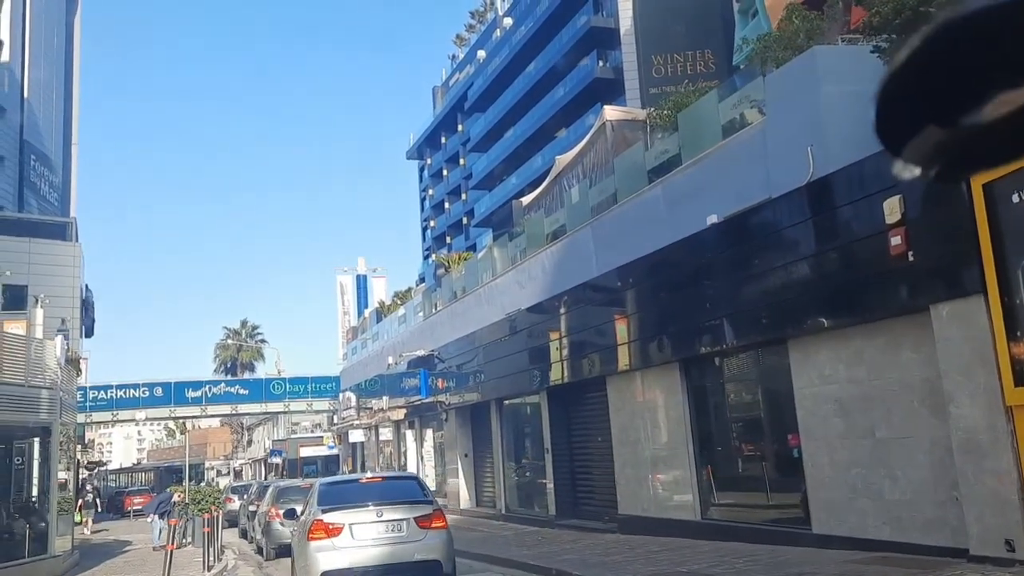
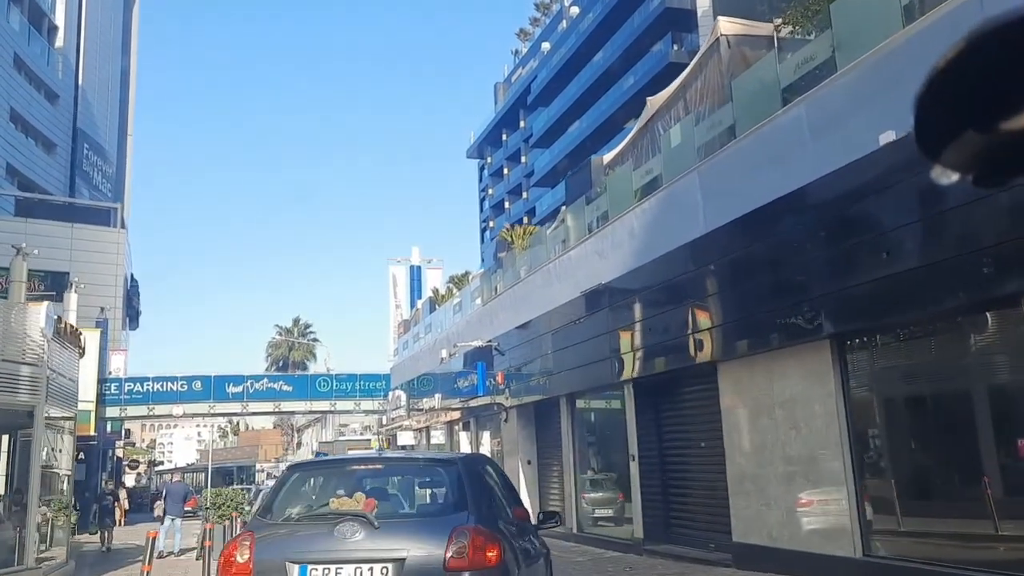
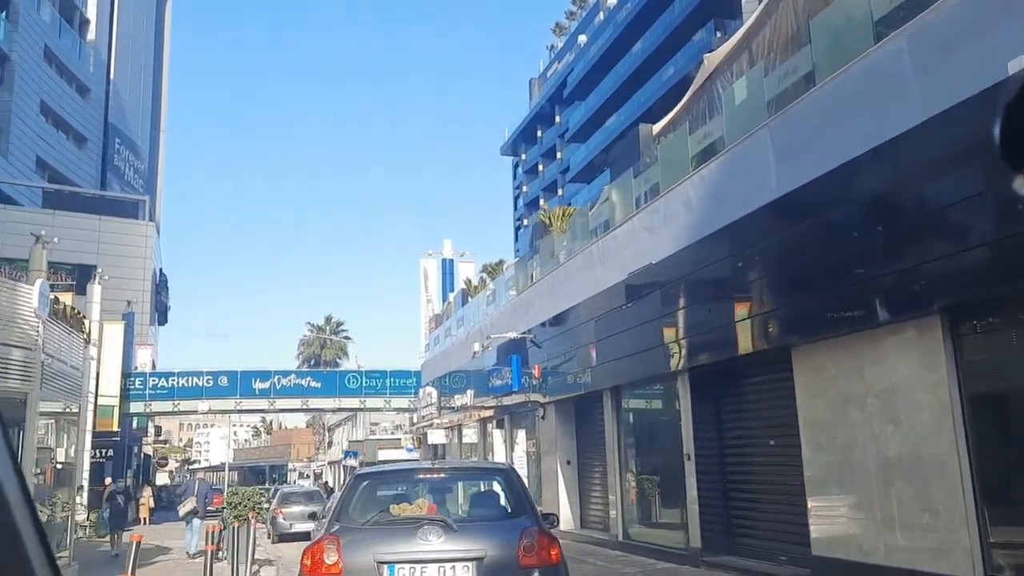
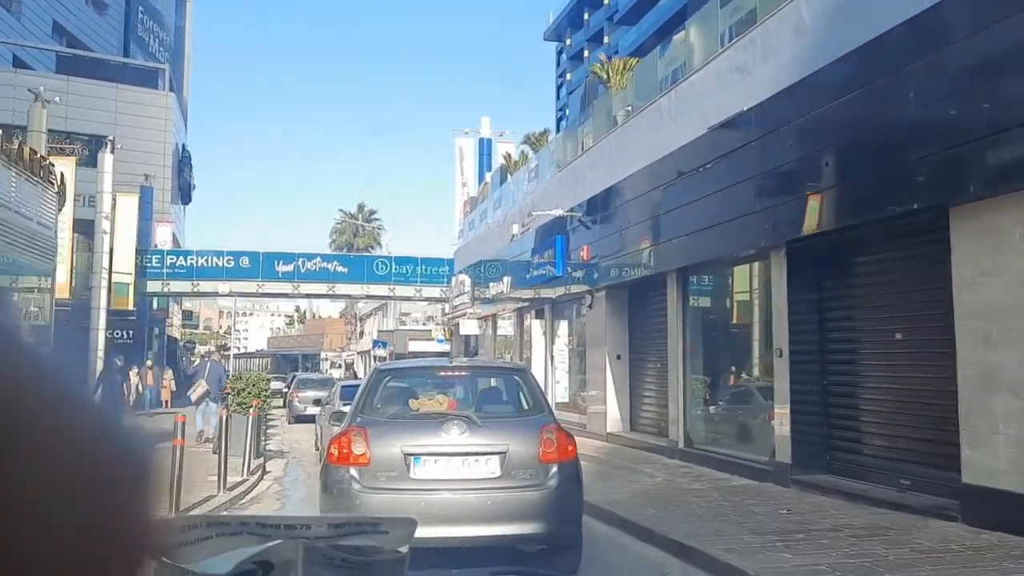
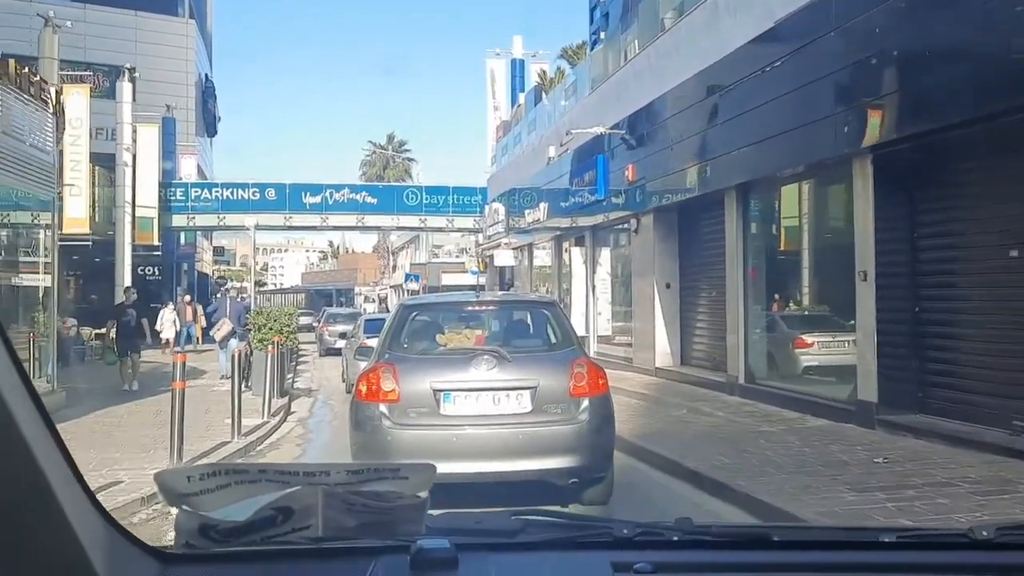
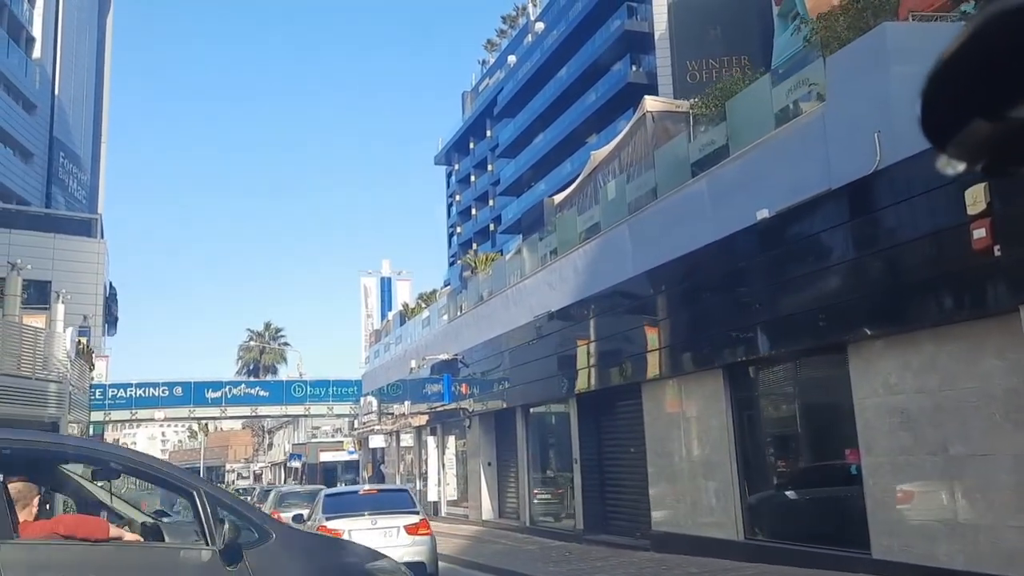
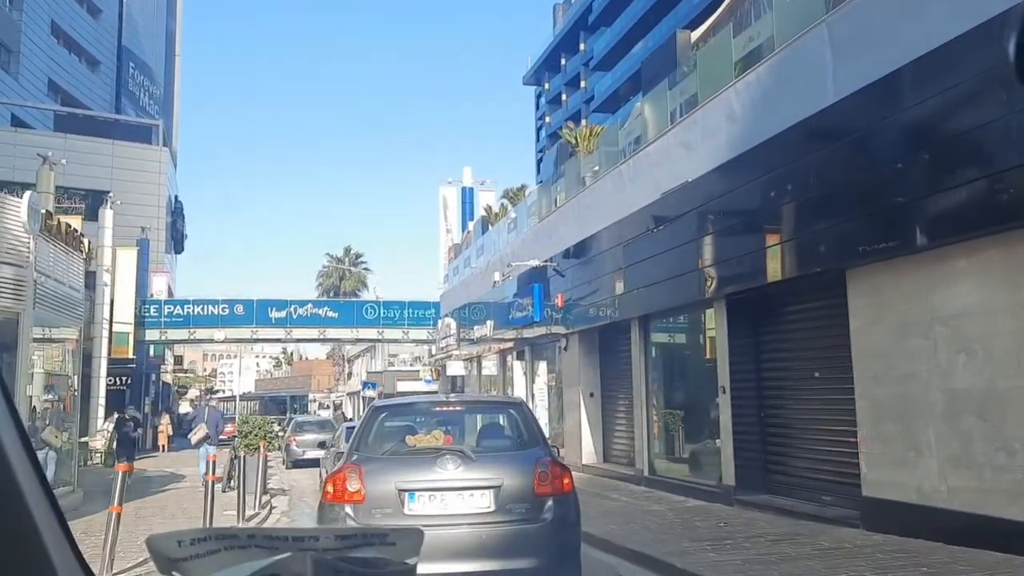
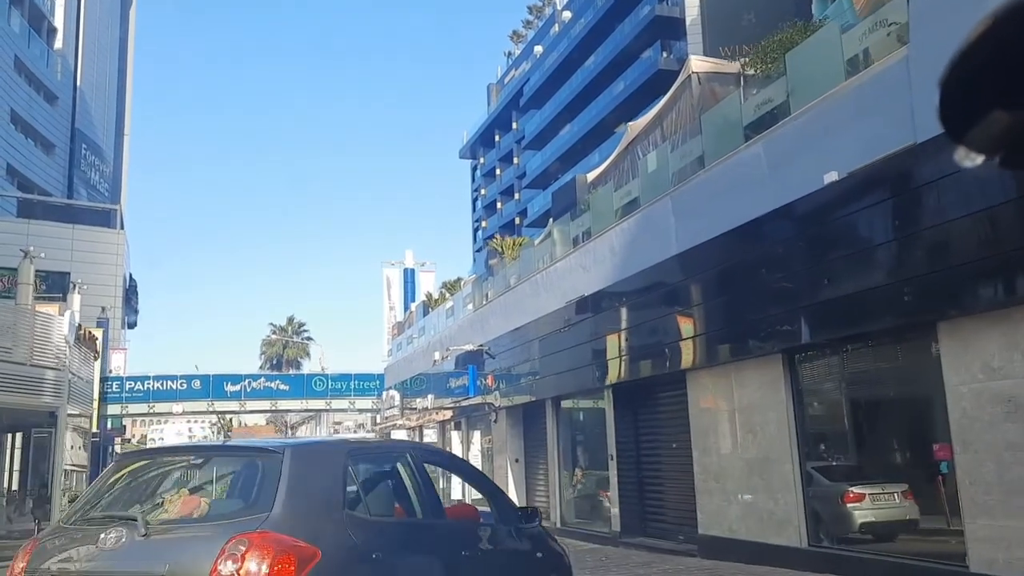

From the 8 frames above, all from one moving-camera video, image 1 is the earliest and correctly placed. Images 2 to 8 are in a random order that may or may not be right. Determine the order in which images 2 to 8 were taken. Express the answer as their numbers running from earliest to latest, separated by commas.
6, 8, 2, 3, 7, 4, 5
